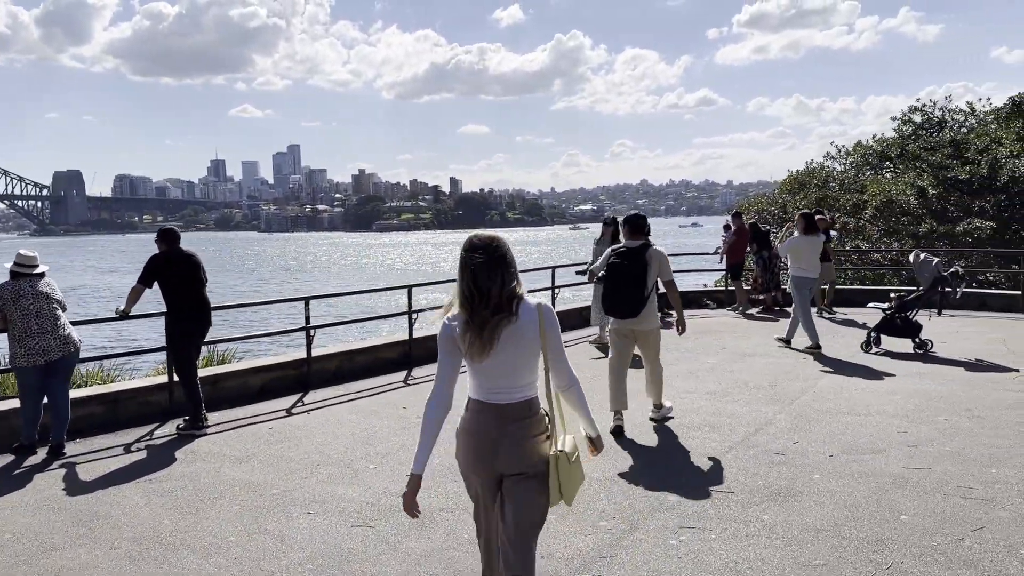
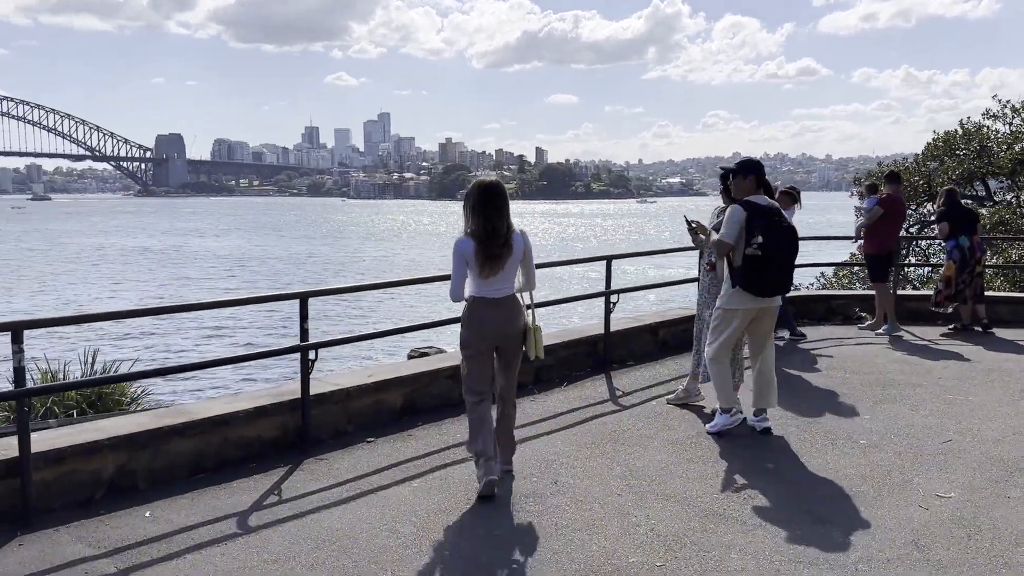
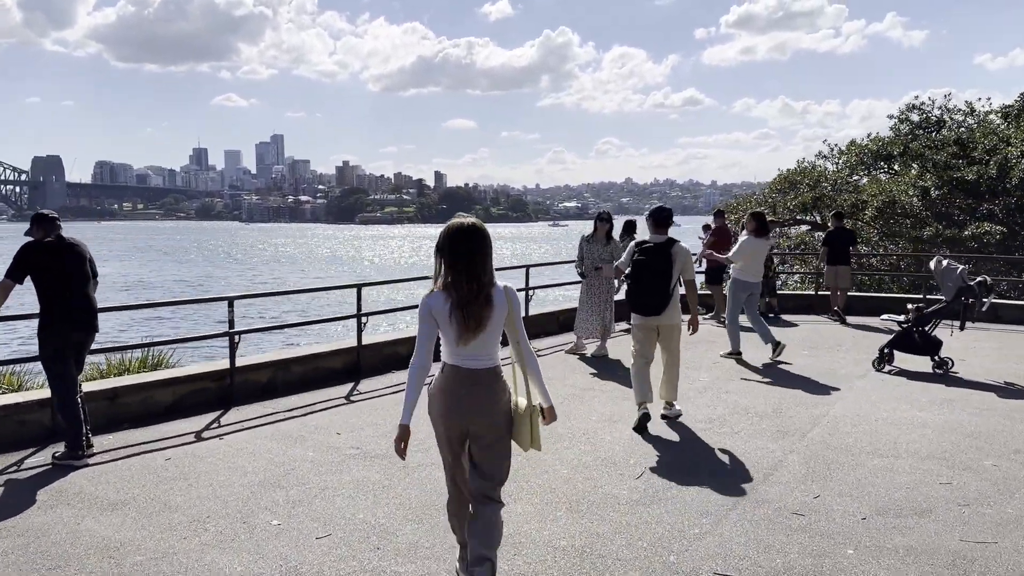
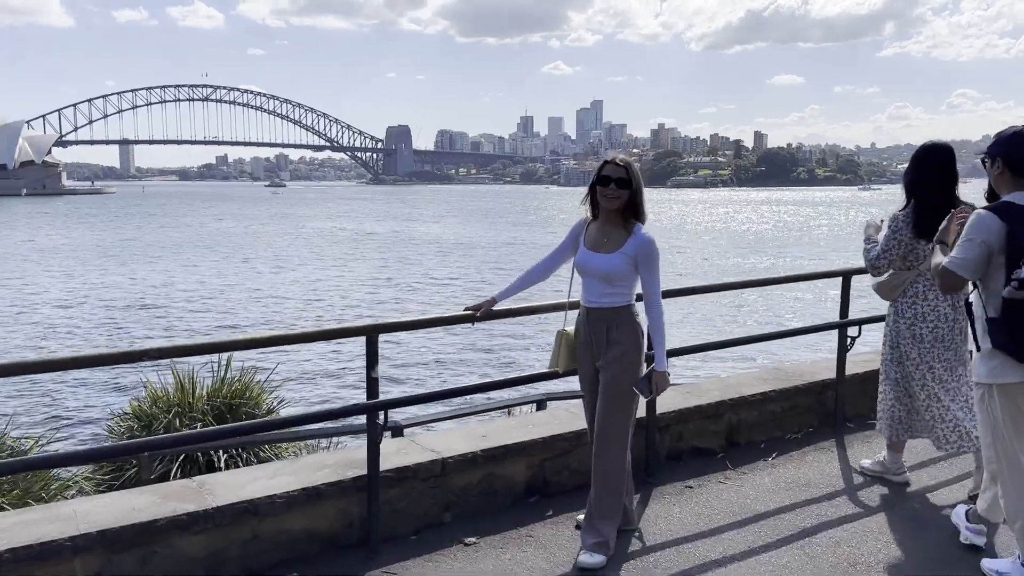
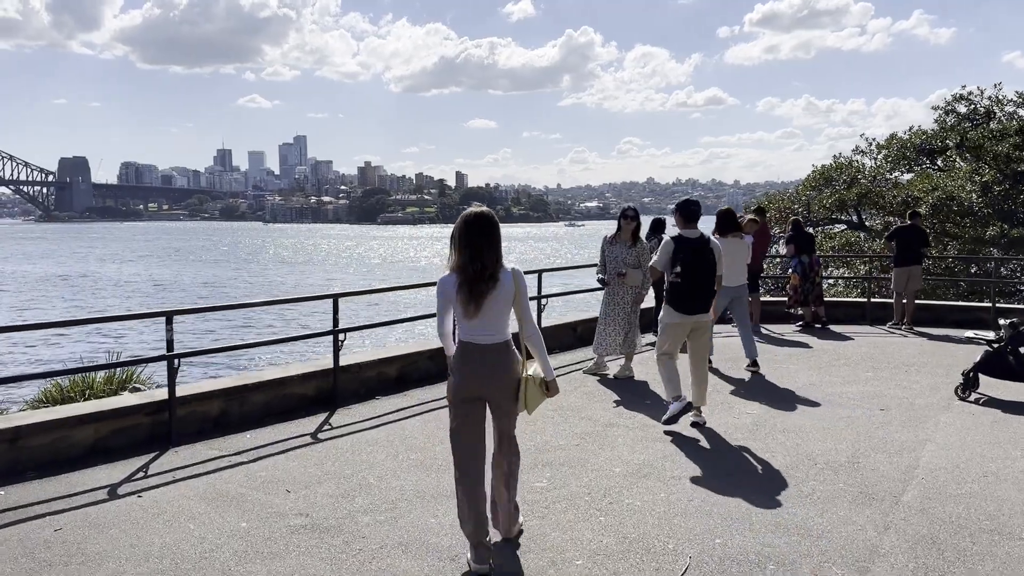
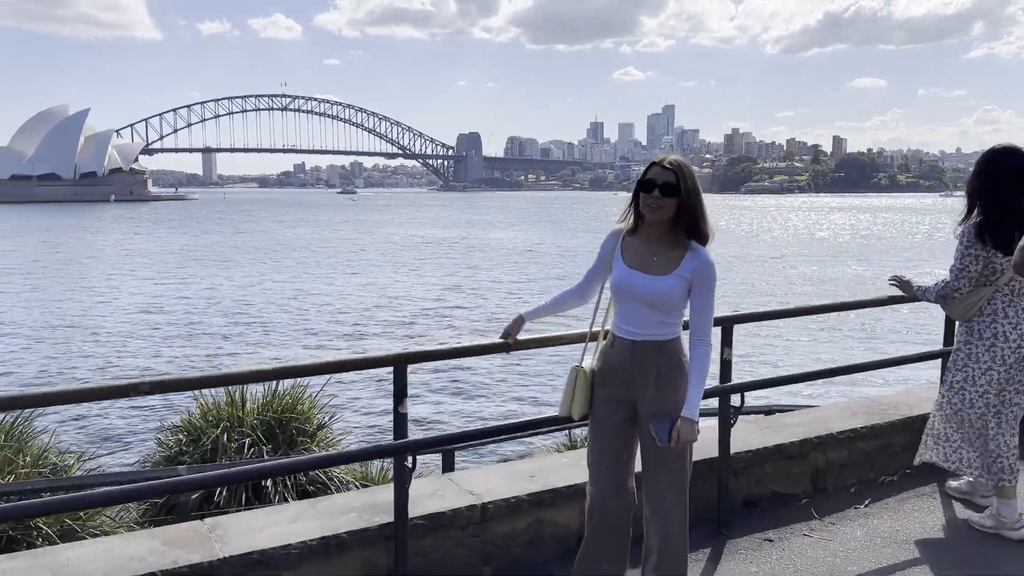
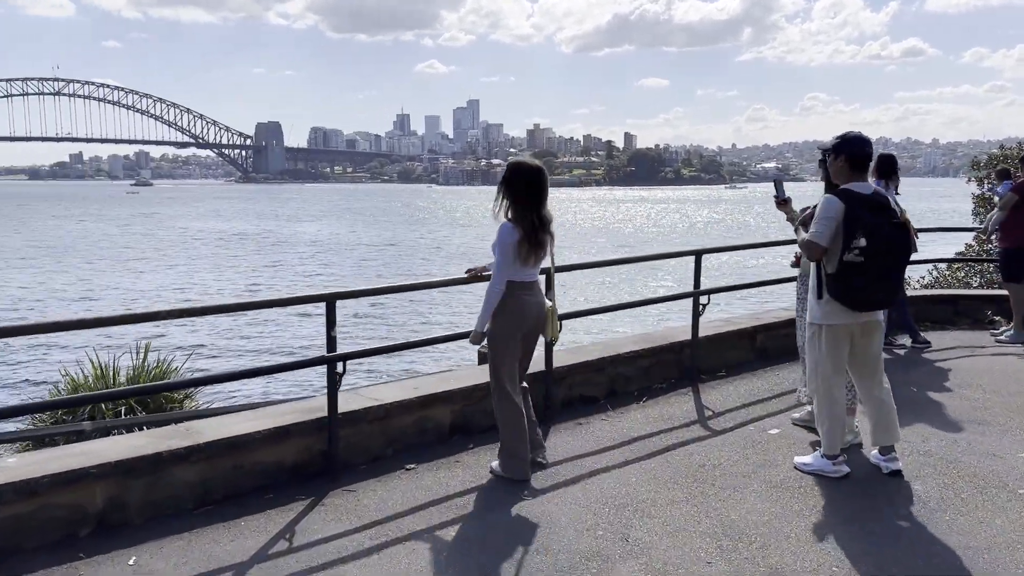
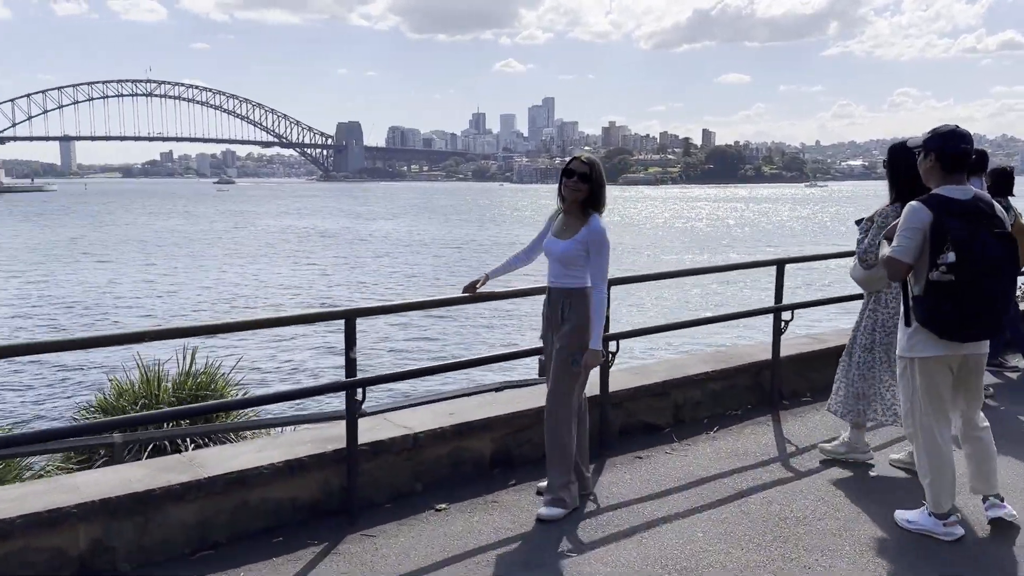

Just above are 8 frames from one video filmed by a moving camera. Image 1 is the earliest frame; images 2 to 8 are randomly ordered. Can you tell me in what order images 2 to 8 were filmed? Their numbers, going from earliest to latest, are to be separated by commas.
3, 5, 2, 7, 8, 4, 6
